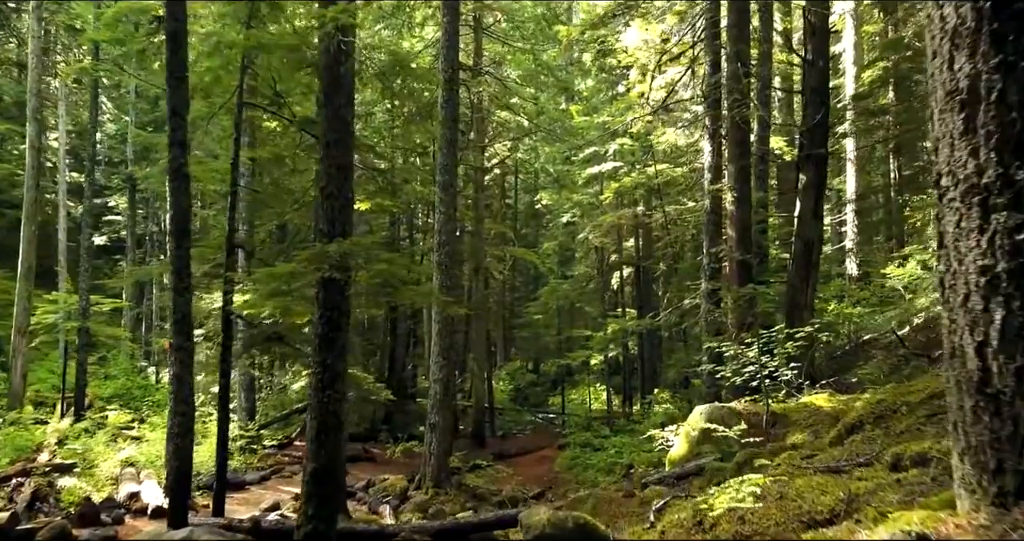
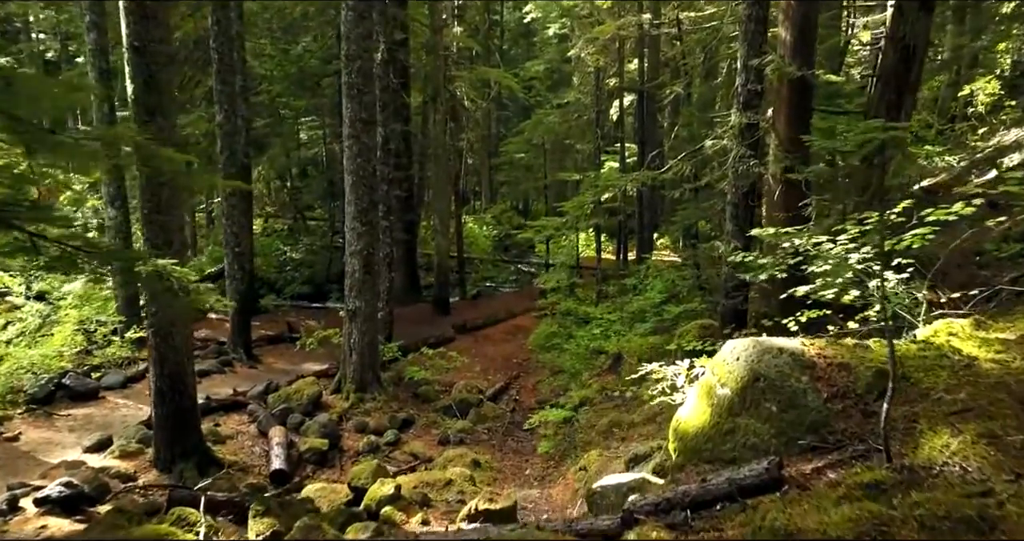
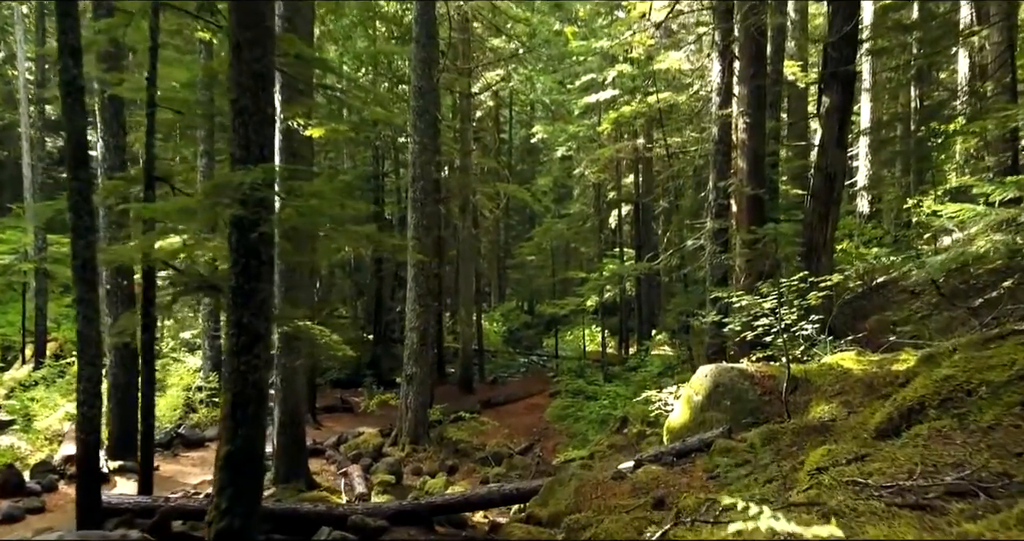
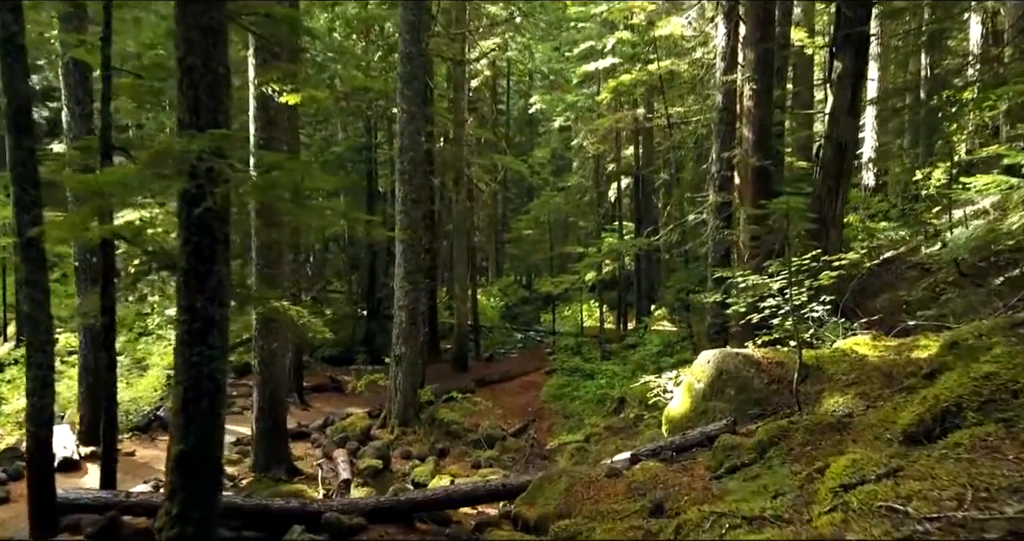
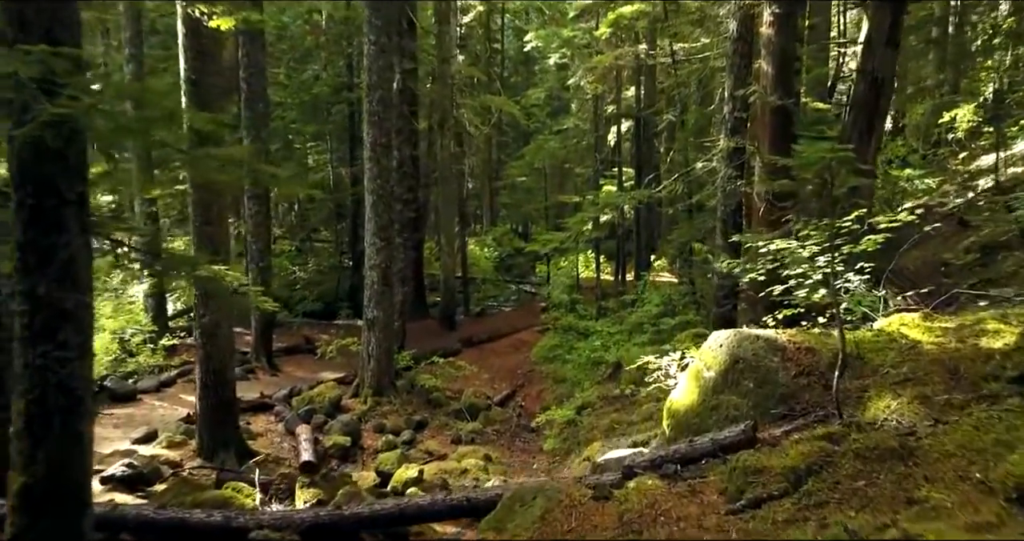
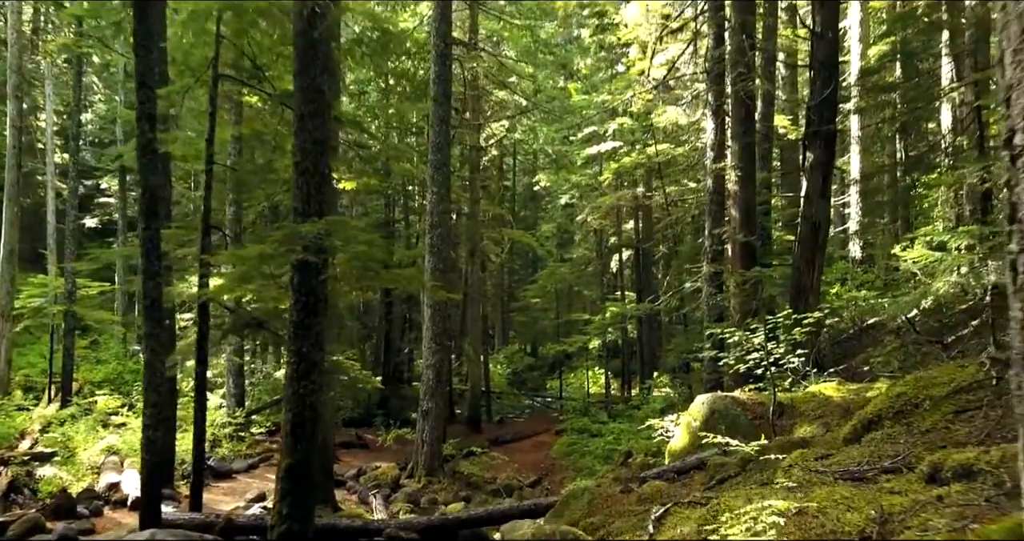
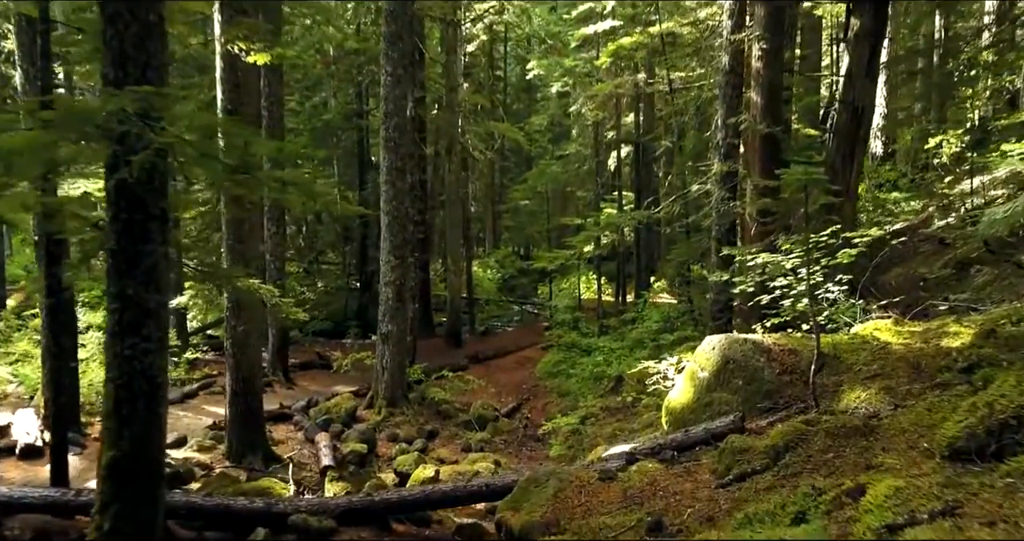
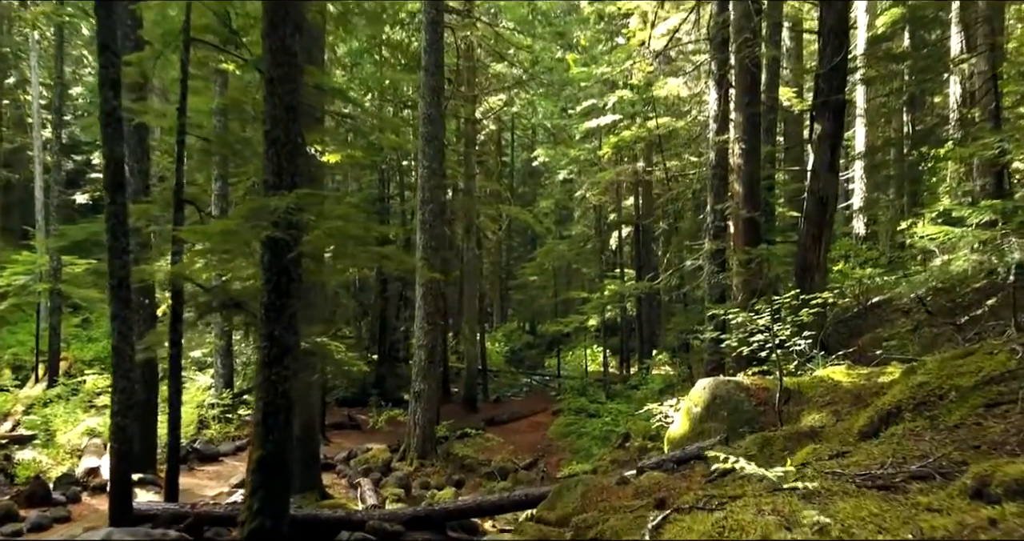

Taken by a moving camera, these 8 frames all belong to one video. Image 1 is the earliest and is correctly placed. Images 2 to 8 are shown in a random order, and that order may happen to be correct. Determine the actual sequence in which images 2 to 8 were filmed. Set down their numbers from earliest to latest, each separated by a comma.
6, 8, 3, 4, 7, 5, 2
